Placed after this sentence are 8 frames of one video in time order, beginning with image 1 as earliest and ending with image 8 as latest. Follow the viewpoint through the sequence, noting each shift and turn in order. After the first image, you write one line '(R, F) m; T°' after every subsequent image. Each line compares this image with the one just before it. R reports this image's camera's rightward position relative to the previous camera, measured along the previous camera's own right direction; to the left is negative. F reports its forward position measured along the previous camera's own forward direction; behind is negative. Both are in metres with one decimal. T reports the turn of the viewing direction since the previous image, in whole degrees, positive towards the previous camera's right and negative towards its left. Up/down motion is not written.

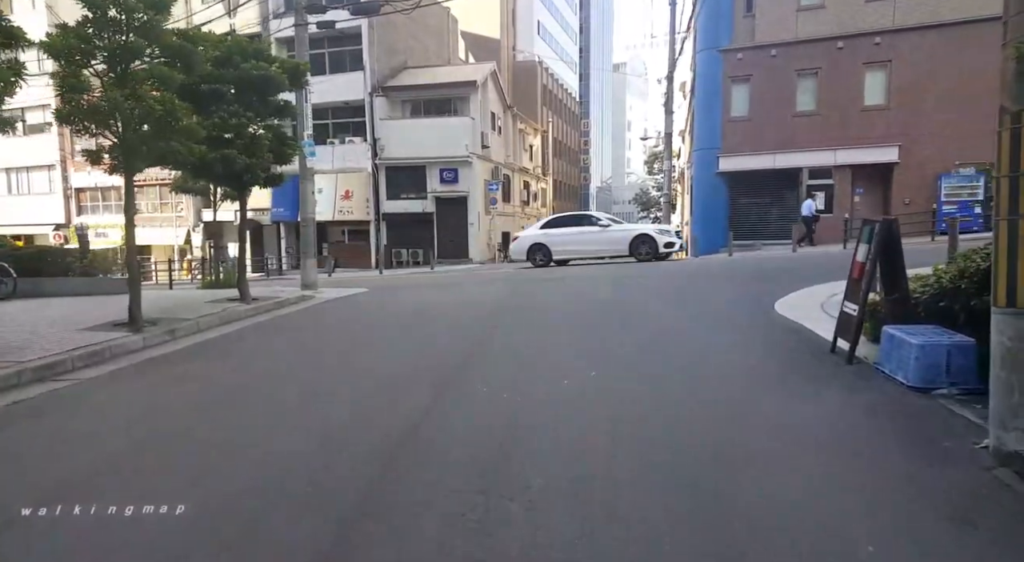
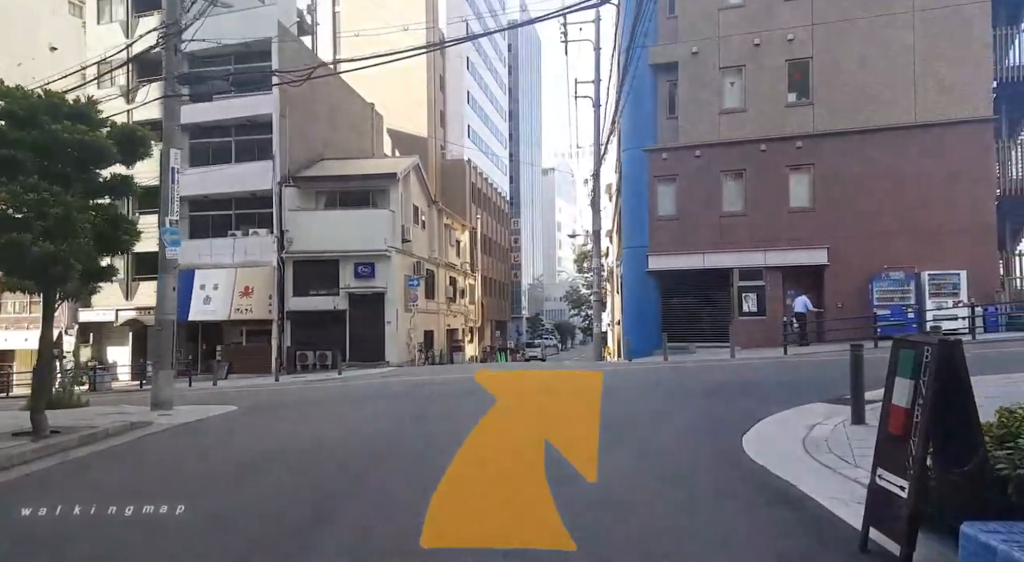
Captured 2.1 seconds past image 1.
(+0.5, +2.4) m; +6°
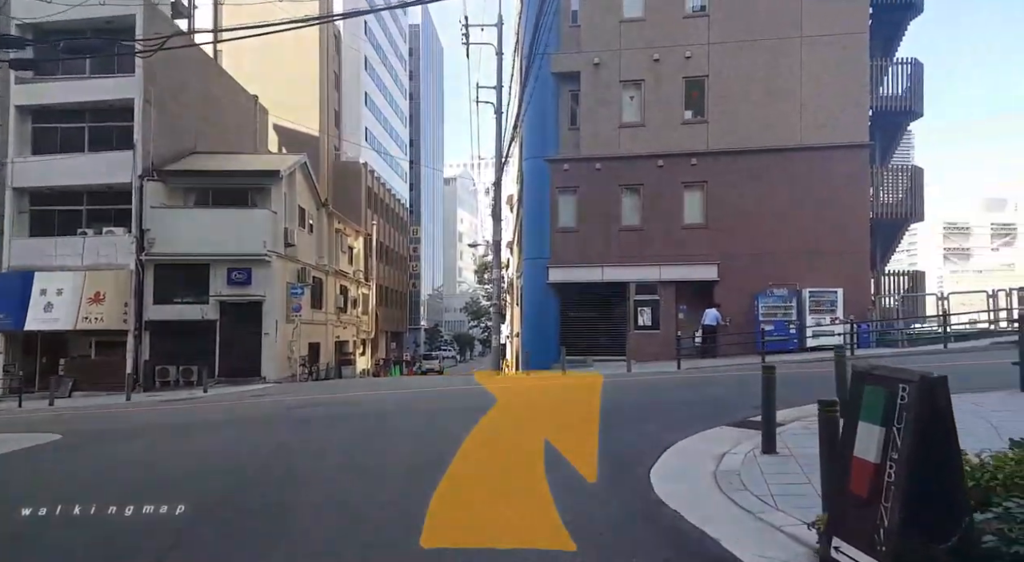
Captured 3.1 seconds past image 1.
(+0.2, +1.2) m; +8°
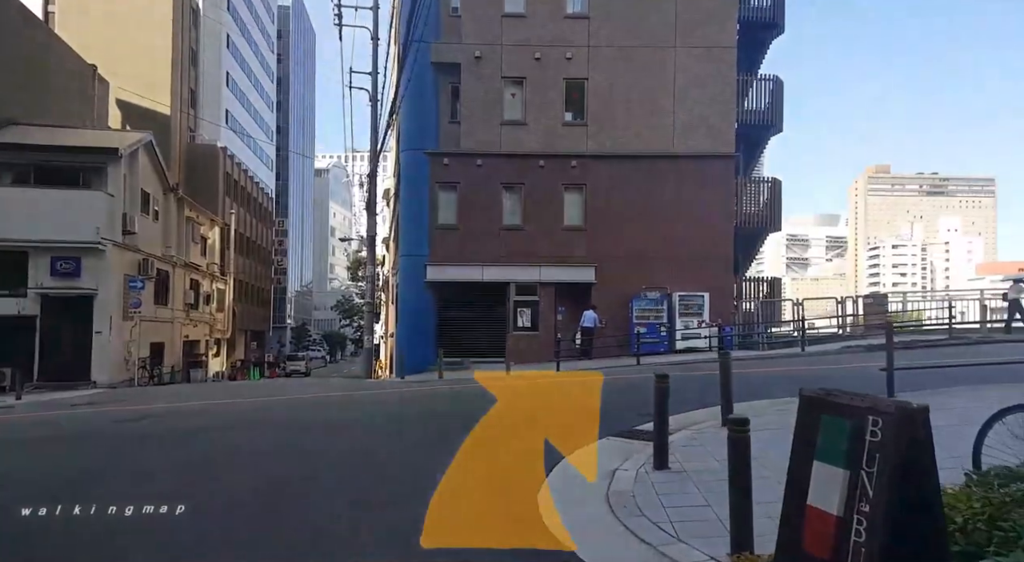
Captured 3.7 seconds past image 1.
(0.0, +0.9) m; +10°
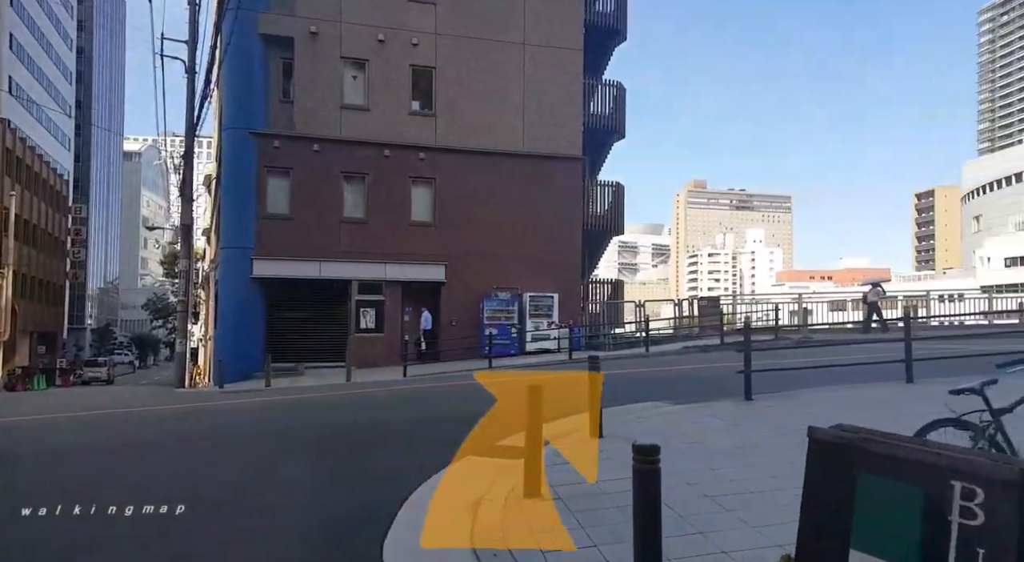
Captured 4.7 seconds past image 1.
(-0.1, +1.2) m; +13°
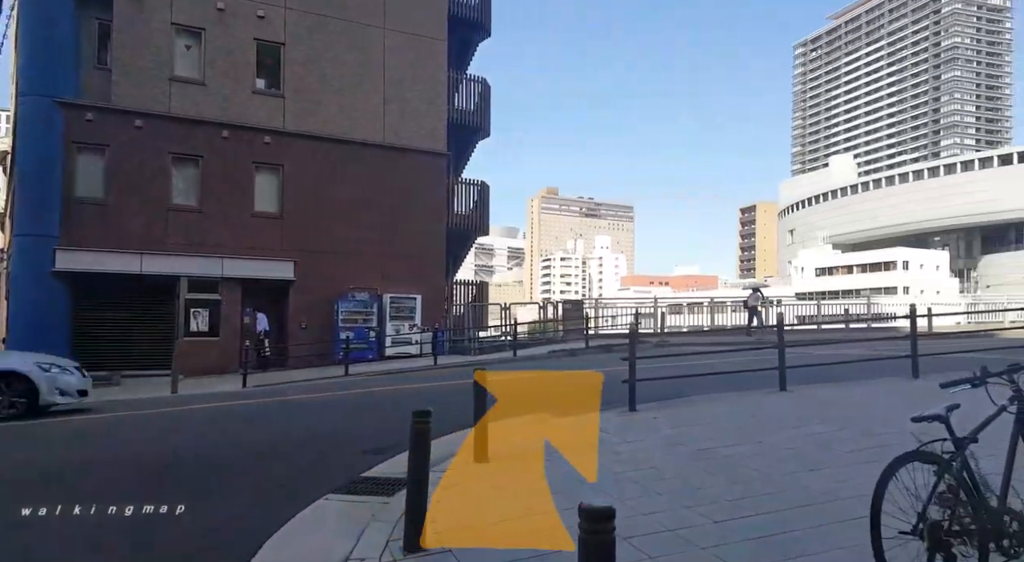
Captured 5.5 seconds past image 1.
(-0.2, +1.2) m; +12°
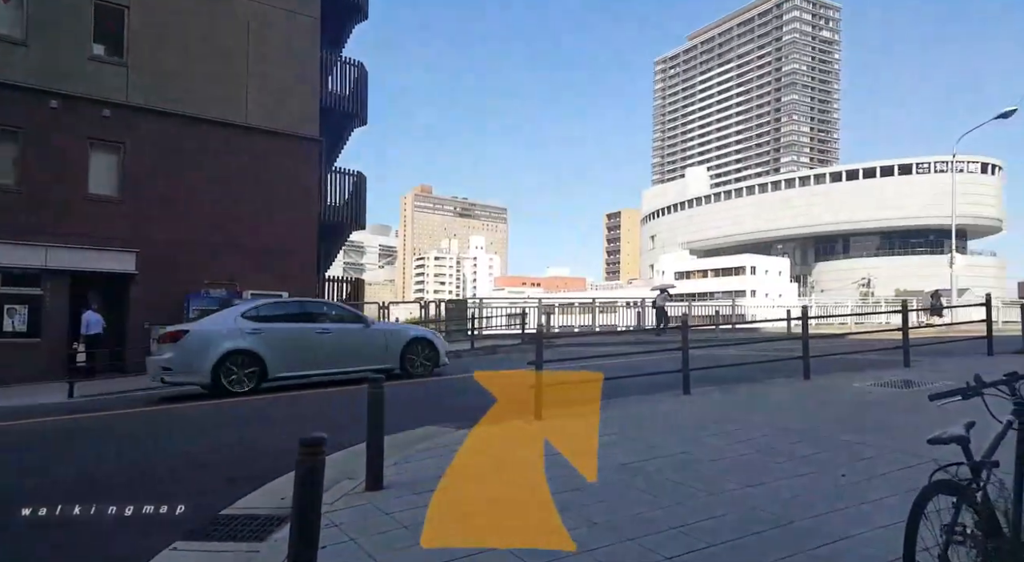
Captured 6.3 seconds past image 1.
(-0.3, +1.1) m; +11°
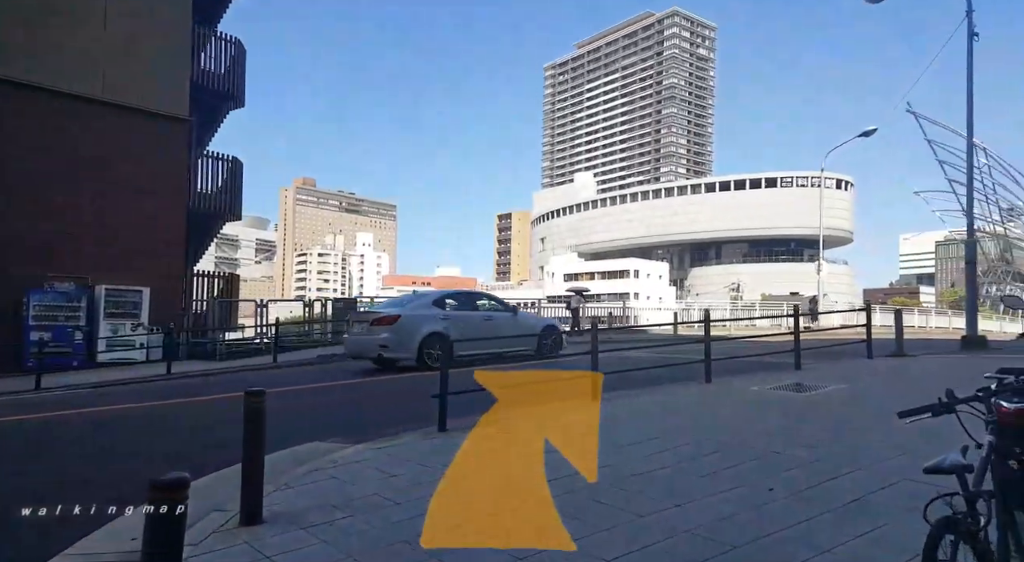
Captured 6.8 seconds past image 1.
(-0.2, +0.7) m; +9°
